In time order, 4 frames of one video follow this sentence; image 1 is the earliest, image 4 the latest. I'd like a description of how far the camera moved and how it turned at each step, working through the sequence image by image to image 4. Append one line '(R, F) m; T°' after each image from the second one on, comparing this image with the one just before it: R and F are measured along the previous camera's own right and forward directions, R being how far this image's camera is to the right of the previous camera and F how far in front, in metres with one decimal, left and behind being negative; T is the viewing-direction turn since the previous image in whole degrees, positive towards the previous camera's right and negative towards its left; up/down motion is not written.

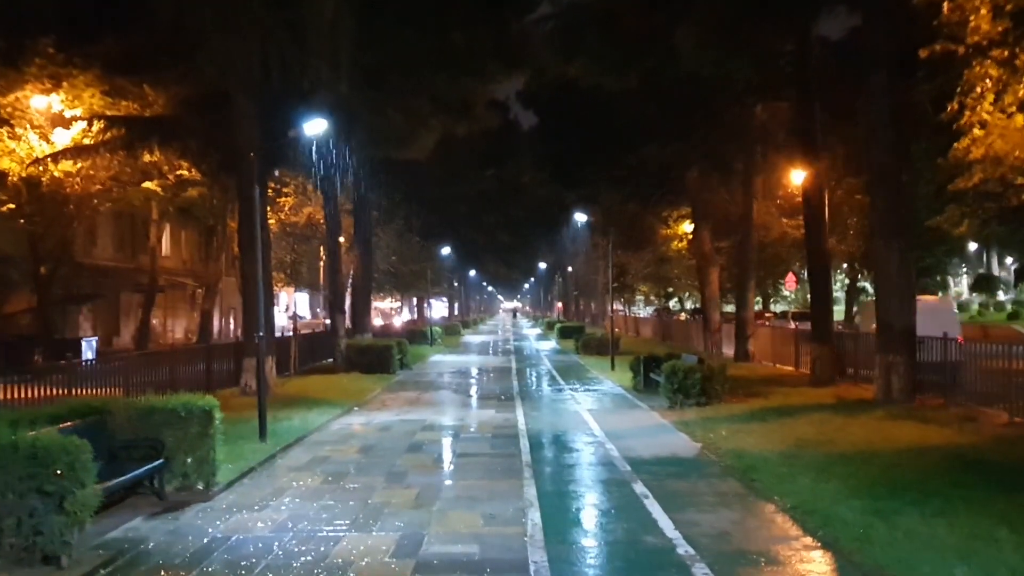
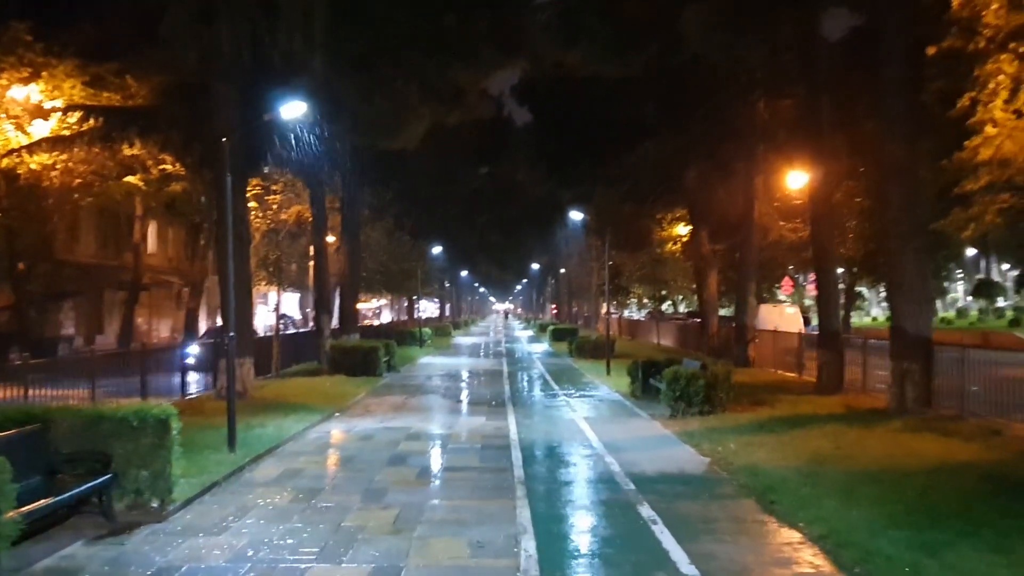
(0.0, +1.2) m; 0°
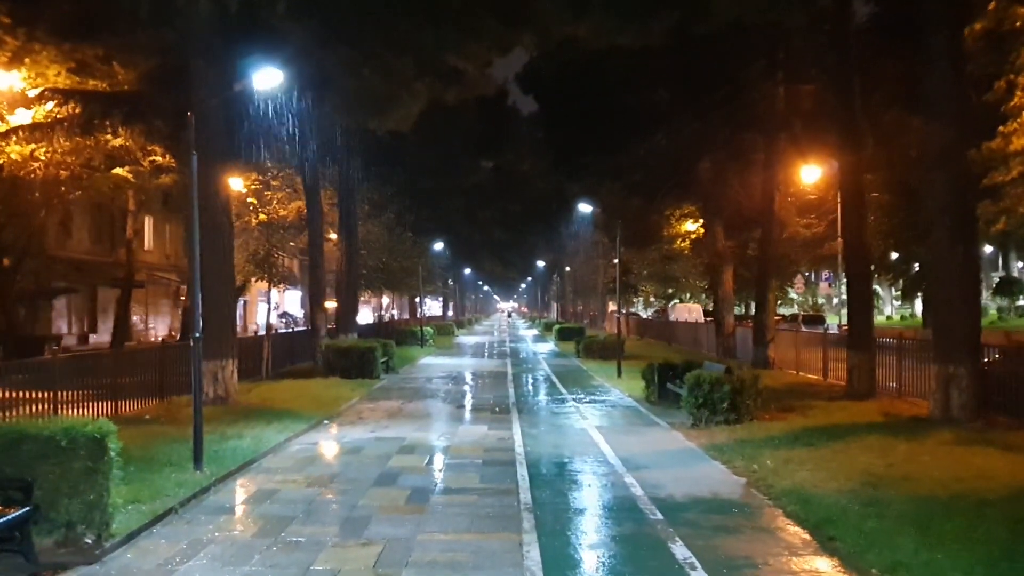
(0.0, +1.7) m; 0°
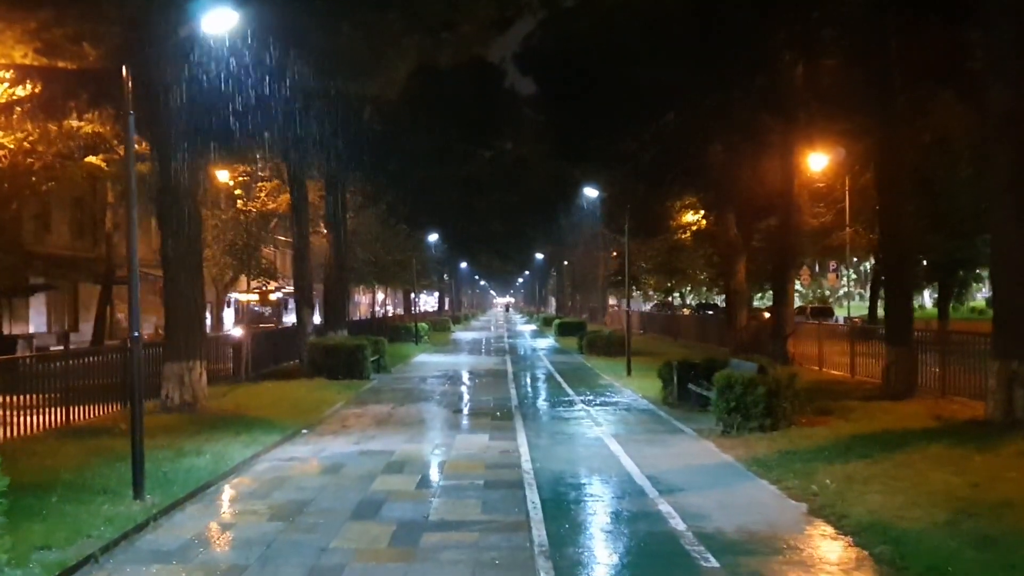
(-0.1, +2.1) m; 0°
